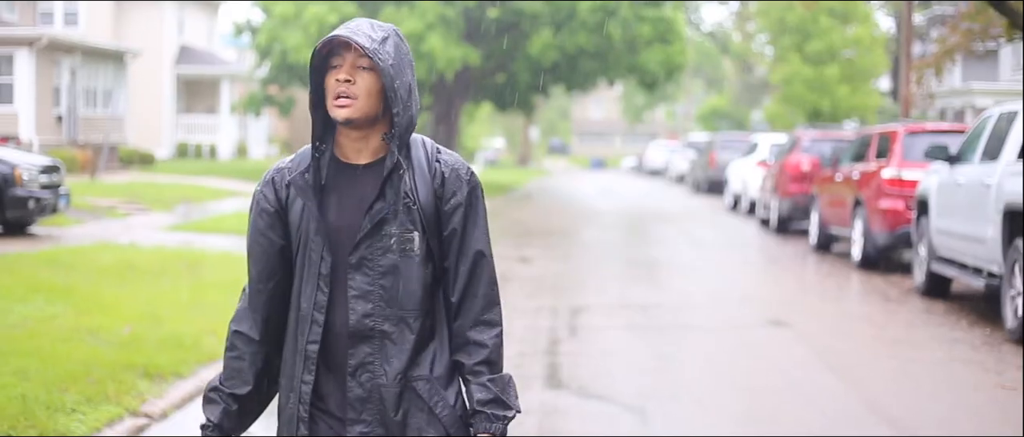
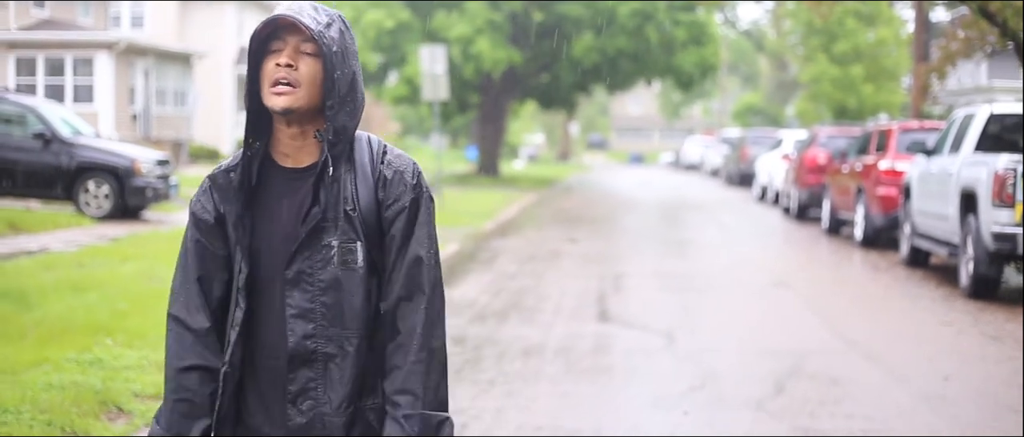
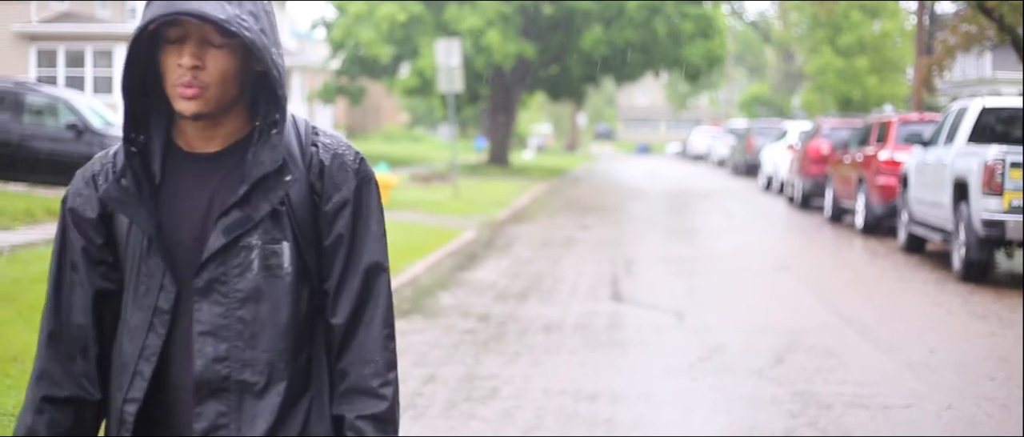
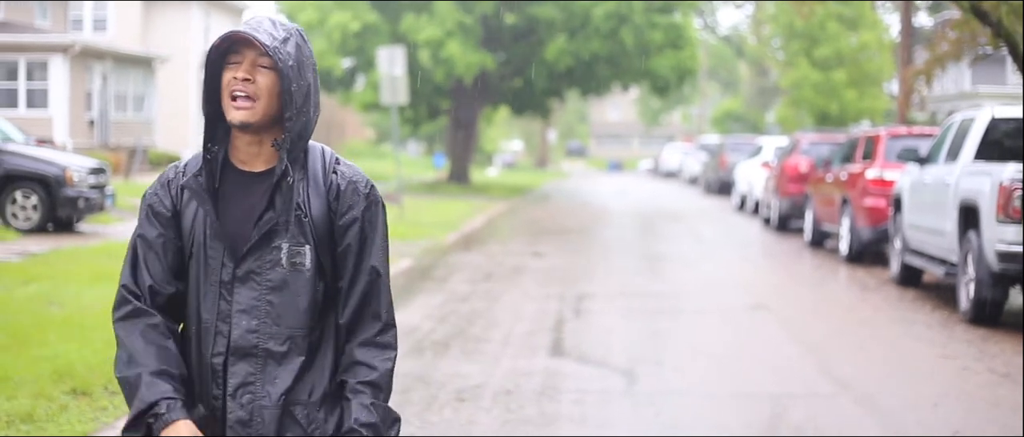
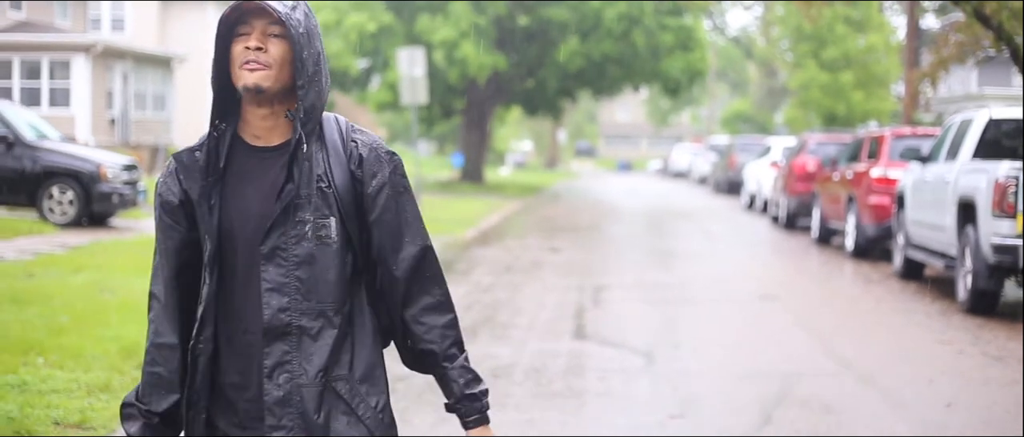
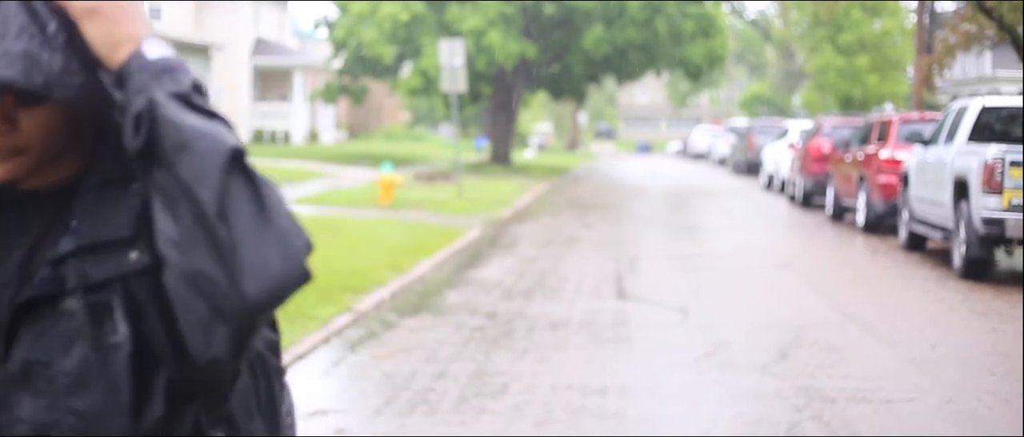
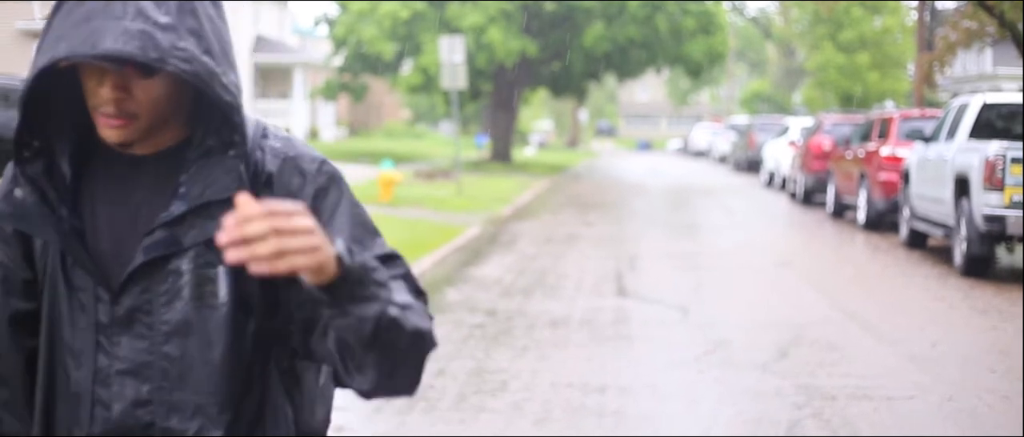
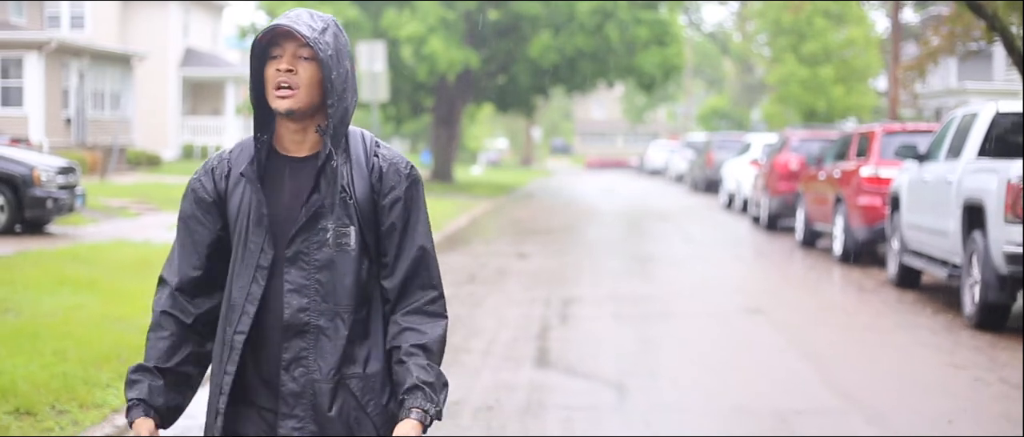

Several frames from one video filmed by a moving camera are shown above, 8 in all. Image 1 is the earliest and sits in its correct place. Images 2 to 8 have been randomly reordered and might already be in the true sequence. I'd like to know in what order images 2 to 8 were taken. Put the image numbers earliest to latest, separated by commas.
8, 4, 5, 2, 3, 7, 6
